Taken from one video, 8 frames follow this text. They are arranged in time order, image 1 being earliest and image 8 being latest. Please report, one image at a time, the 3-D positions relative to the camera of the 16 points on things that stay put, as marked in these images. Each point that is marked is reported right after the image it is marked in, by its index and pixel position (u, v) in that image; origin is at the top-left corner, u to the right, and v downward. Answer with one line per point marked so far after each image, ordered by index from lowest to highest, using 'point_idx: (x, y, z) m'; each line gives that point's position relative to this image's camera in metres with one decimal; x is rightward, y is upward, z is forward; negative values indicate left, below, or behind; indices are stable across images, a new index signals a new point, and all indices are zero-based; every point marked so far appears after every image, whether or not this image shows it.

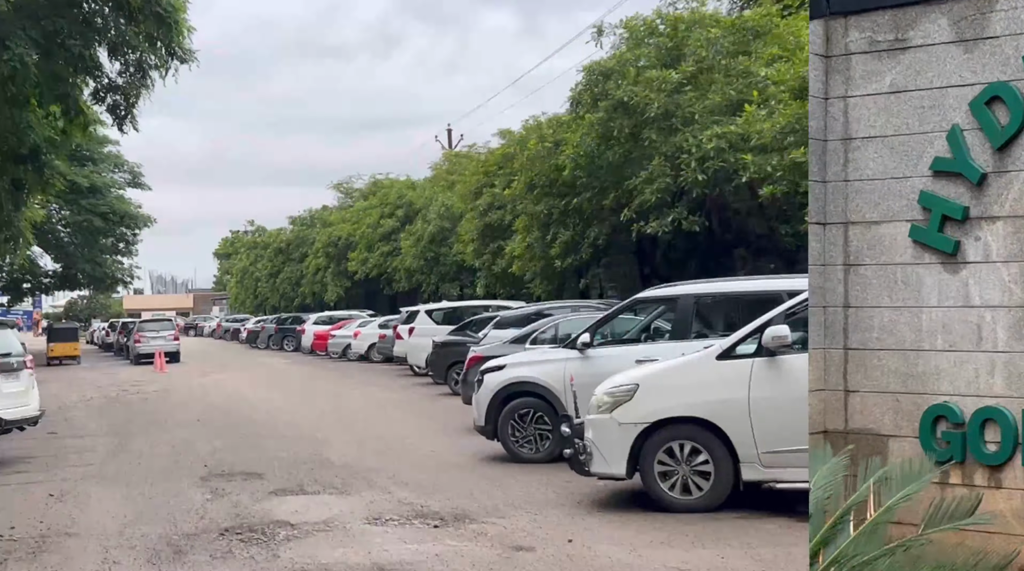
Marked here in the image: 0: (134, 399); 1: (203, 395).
0: (-7.9, -2.7, +19.9) m
1: (-6.5, -2.6, +20.0) m
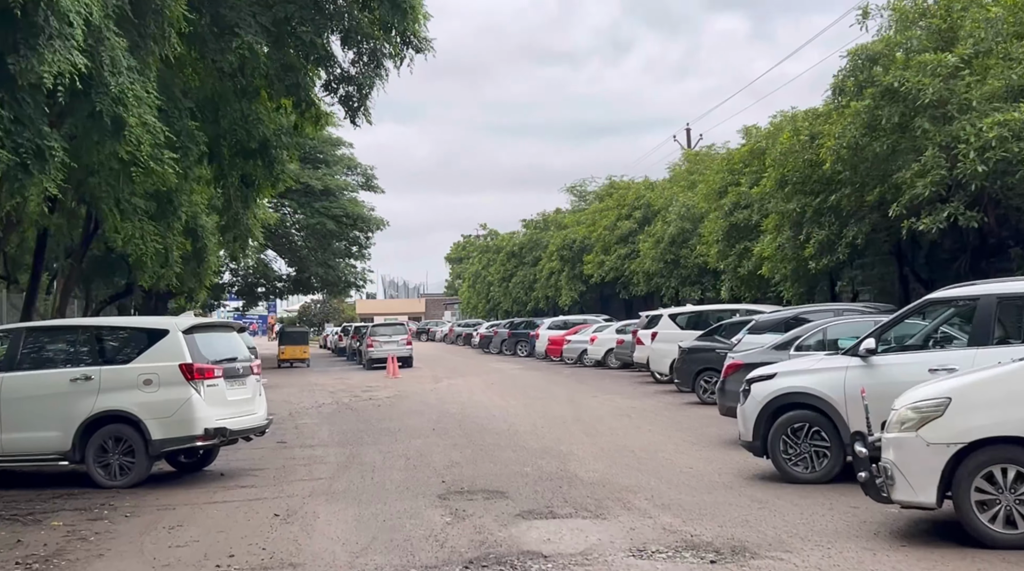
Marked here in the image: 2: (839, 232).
0: (-3.0, -2.6, +19.9) m
1: (-1.7, -2.5, +19.7) m
2: (+6.2, +1.0, +17.6) m
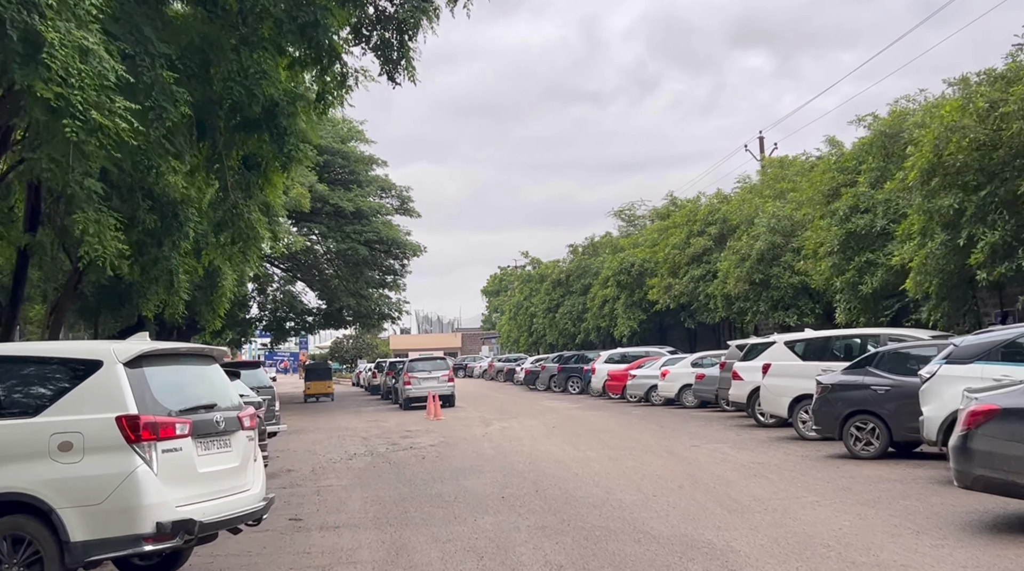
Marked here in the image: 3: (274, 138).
0: (-1.7, -3.0, +16.1) m
1: (-0.4, -2.9, +15.8) m
2: (+7.4, +0.8, +13.6) m
3: (-2.8, +1.7, +10.6) m
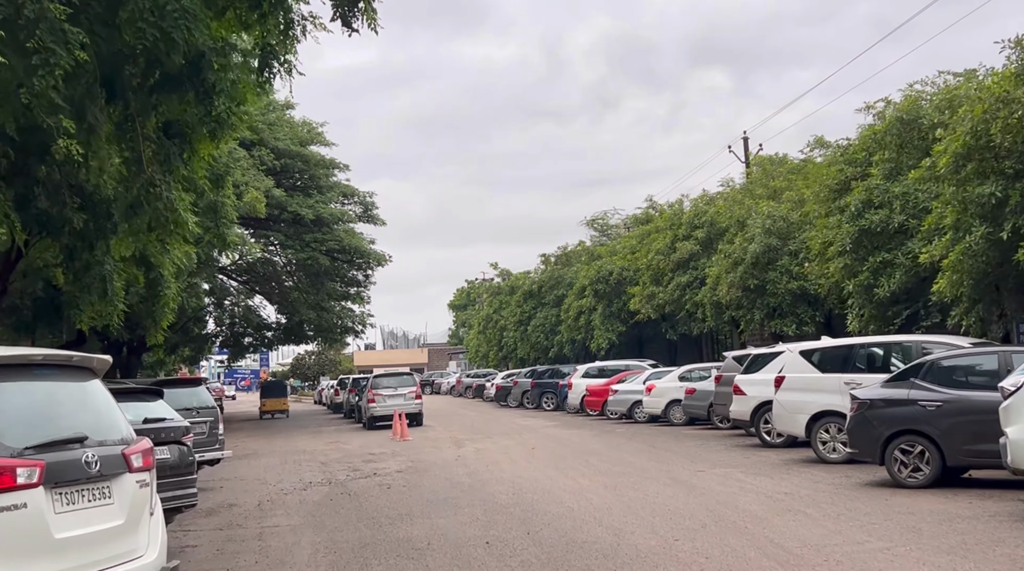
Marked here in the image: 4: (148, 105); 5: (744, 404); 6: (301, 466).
0: (-2.1, -3.1, +14.0) m
1: (-0.7, -2.9, +13.8) m
2: (+7.2, +0.8, +11.9) m
3: (-2.9, +1.7, +8.5) m
4: (-3.4, +1.7, +8.6) m
5: (+4.2, -2.1, +16.6) m
6: (-4.1, -3.5, +17.8) m
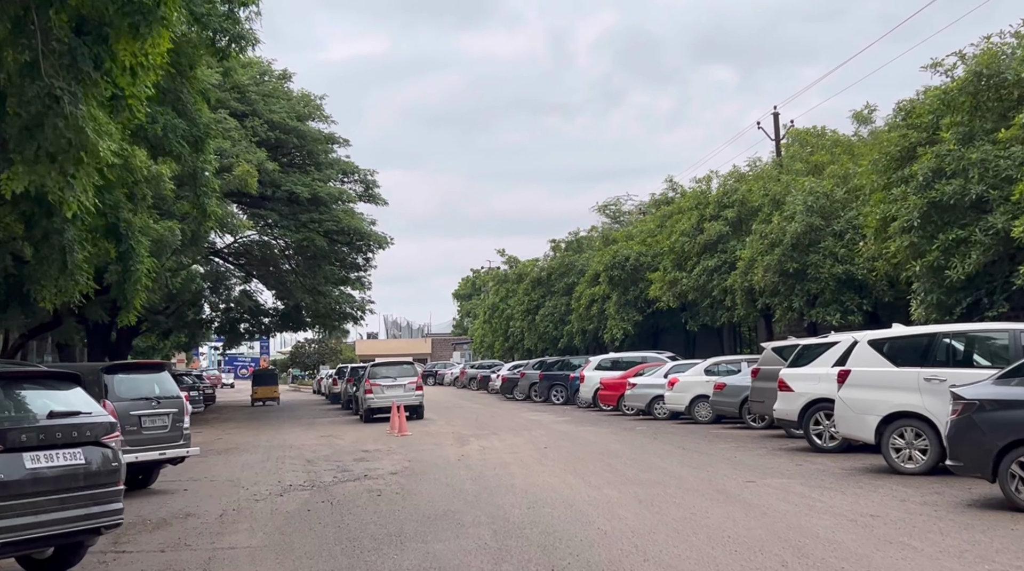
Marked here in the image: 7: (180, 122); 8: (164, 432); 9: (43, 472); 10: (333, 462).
0: (-1.9, -2.7, +11.9) m
1: (-0.5, -2.6, +11.7) m
2: (+7.4, +1.0, +9.8) m
3: (-2.7, +2.1, +6.4) m
4: (-3.2, +2.0, +6.4) m
5: (+4.4, -1.8, +14.5) m
6: (-3.9, -3.1, +15.7) m
7: (-6.3, +3.1, +17.5) m
8: (-4.6, -1.9, +12.2) m
9: (-3.3, -1.3, +6.5) m
10: (-3.1, -3.0, +15.7) m
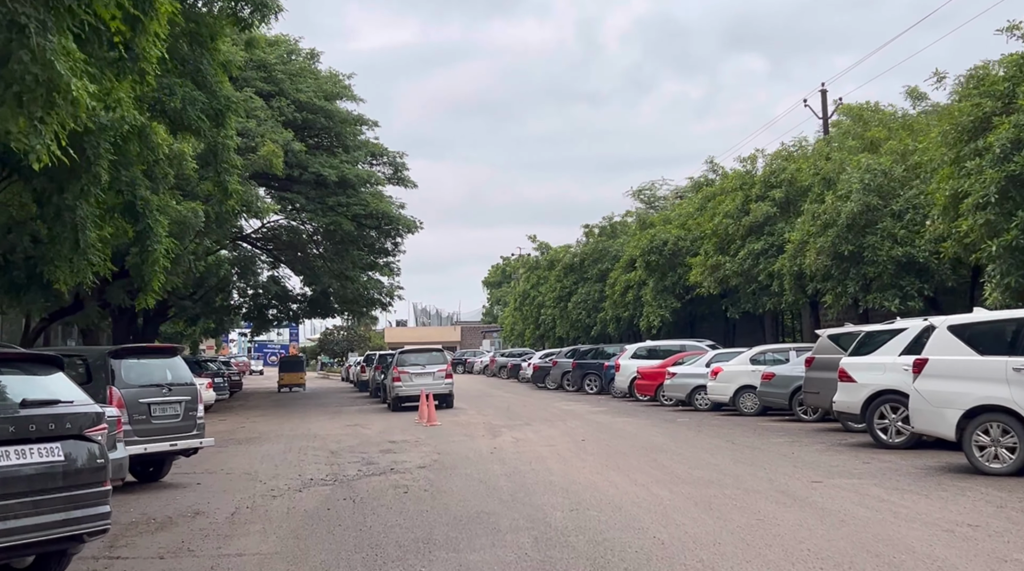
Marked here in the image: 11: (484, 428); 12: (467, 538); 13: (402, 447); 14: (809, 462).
0: (-1.4, -2.4, +11.0) m
1: (-0.1, -2.3, +10.7) m
2: (+7.8, +1.2, +8.5) m
3: (-2.4, +2.3, +5.4) m
4: (-2.9, +2.2, +5.5) m
5: (+4.9, -1.6, +13.3) m
6: (-3.3, -2.7, +14.8) m
7: (-5.7, +3.5, +16.6) m
8: (-4.2, -1.7, +11.3) m
9: (-3.0, -1.1, +5.6) m
10: (-2.5, -2.7, +14.8) m
11: (-0.6, -2.9, +19.0) m
12: (-0.4, -2.1, +7.5) m
13: (-1.9, -2.8, +15.8) m
14: (+3.9, -2.3, +12.0) m
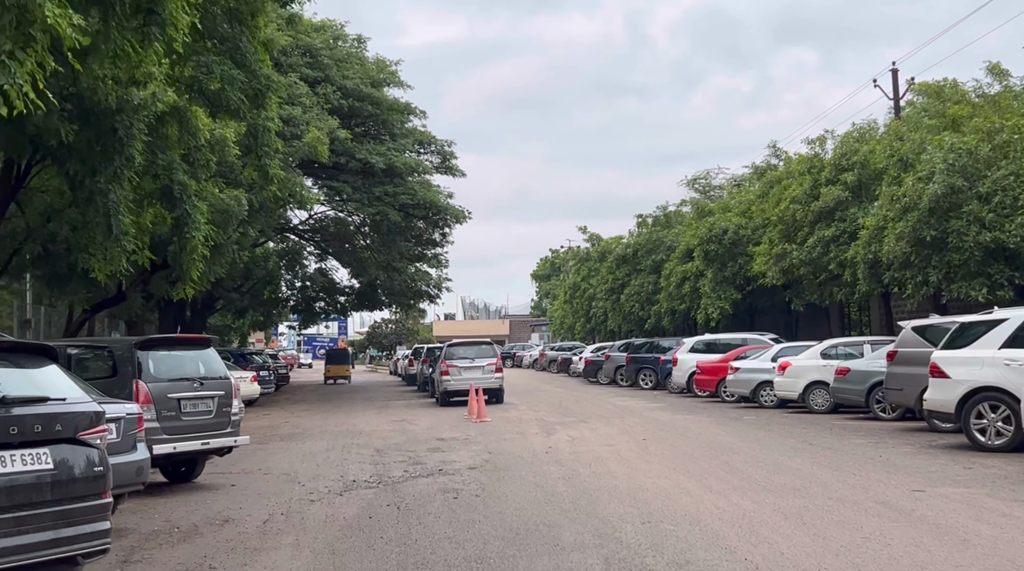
0: (-0.8, -2.3, +10.0) m
1: (+0.6, -2.2, +9.7) m
2: (+8.3, +1.4, +7.0) m
3: (-2.0, +2.4, +4.5) m
4: (-2.5, +2.4, +4.6) m
5: (+5.7, -1.4, +12.0) m
6: (-2.5, -2.6, +14.0) m
7: (-4.7, +3.7, +15.9) m
8: (-3.5, -1.5, +10.5) m
9: (-2.6, -1.0, +4.7) m
10: (-1.6, -2.5, +13.9) m
11: (+0.5, -2.7, +18.0) m
12: (+0.1, -1.9, +6.5) m
13: (-1.0, -2.6, +14.9) m
14: (+4.6, -2.1, +10.8) m
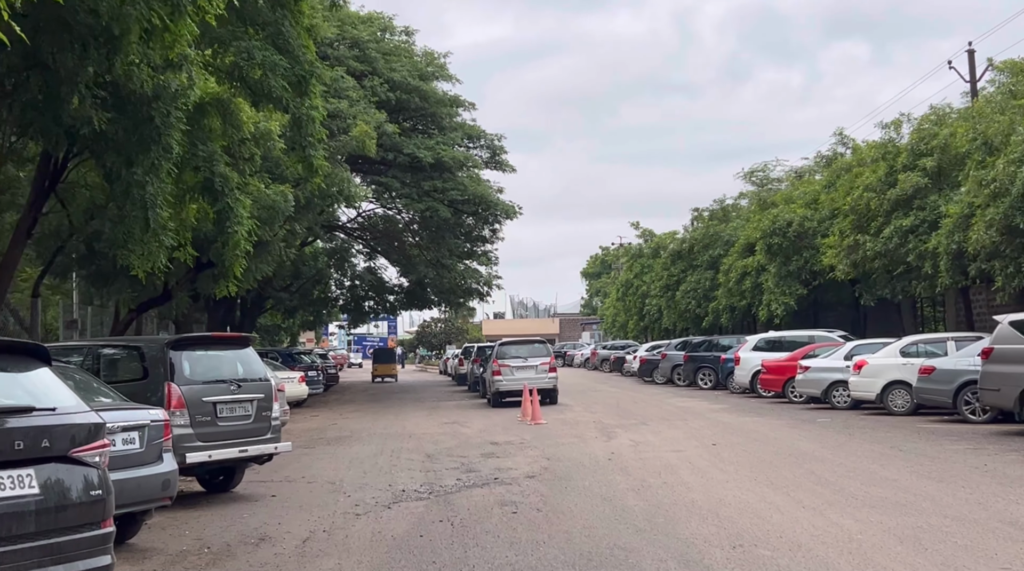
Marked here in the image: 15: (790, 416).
0: (-0.1, -2.2, +9.1) m
1: (+1.2, -2.1, +8.7) m
2: (+8.7, +1.5, +5.6) m
3: (-1.7, +2.5, +3.6) m
4: (-2.2, +2.4, +3.7) m
5: (+6.4, -1.3, +10.7) m
6: (-1.6, -2.5, +13.1) m
7: (-3.8, +3.7, +15.1) m
8: (-2.8, -1.5, +9.7) m
9: (-2.3, -0.9, +3.9) m
10: (-0.8, -2.5, +13.0) m
11: (+1.5, -2.6, +17.0) m
12: (+0.5, -1.9, +5.5) m
13: (-0.1, -2.5, +14.0) m
14: (+5.3, -2.0, +9.6) m
15: (+5.6, -2.6, +18.5) m
